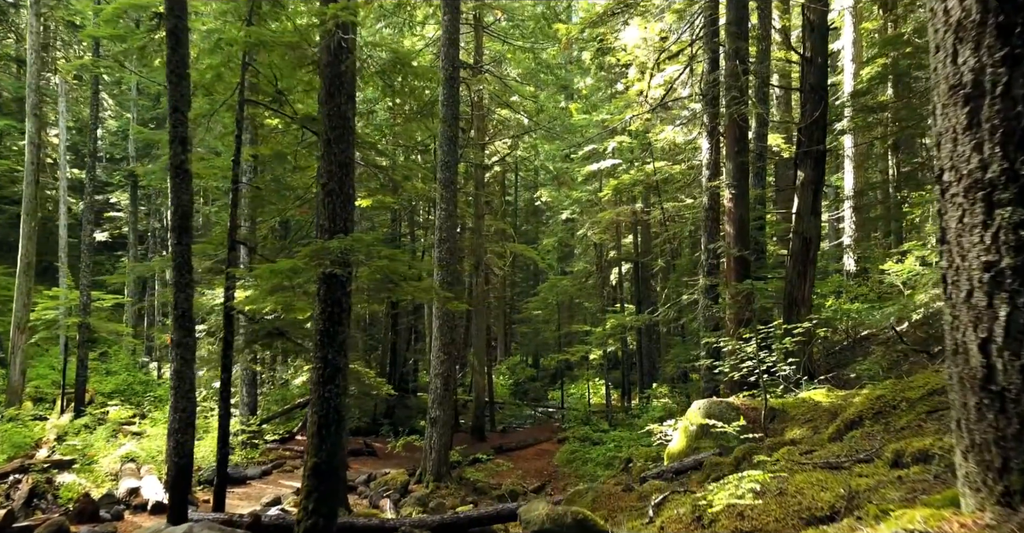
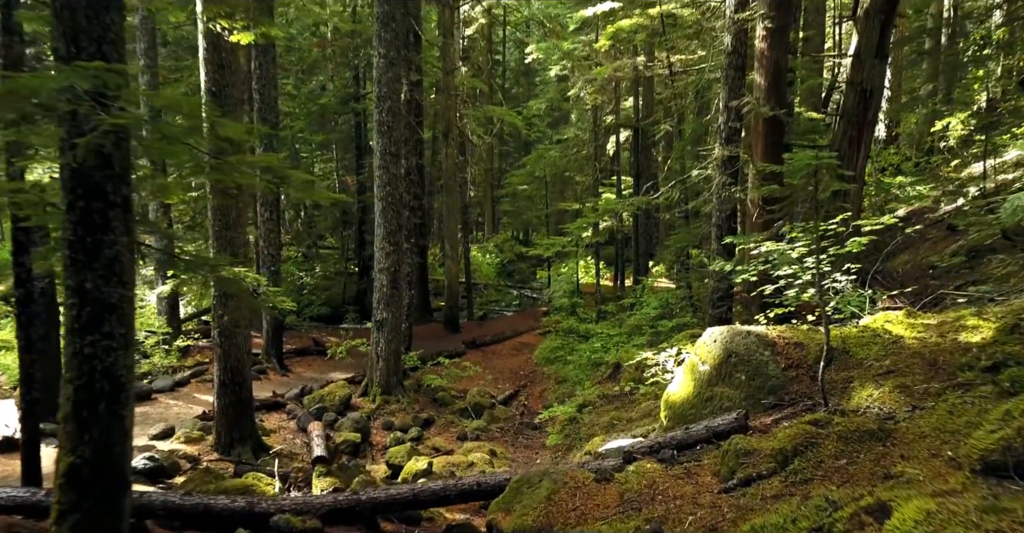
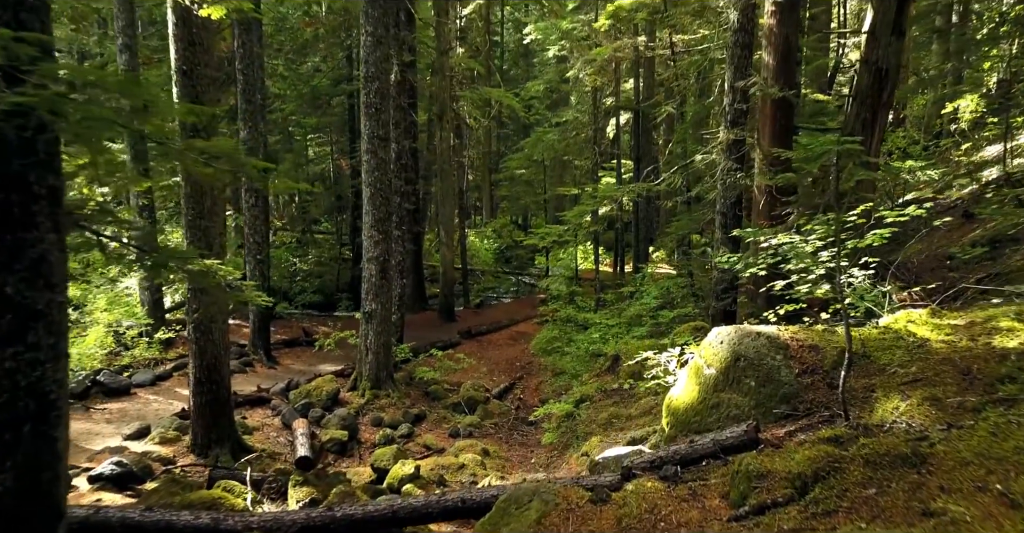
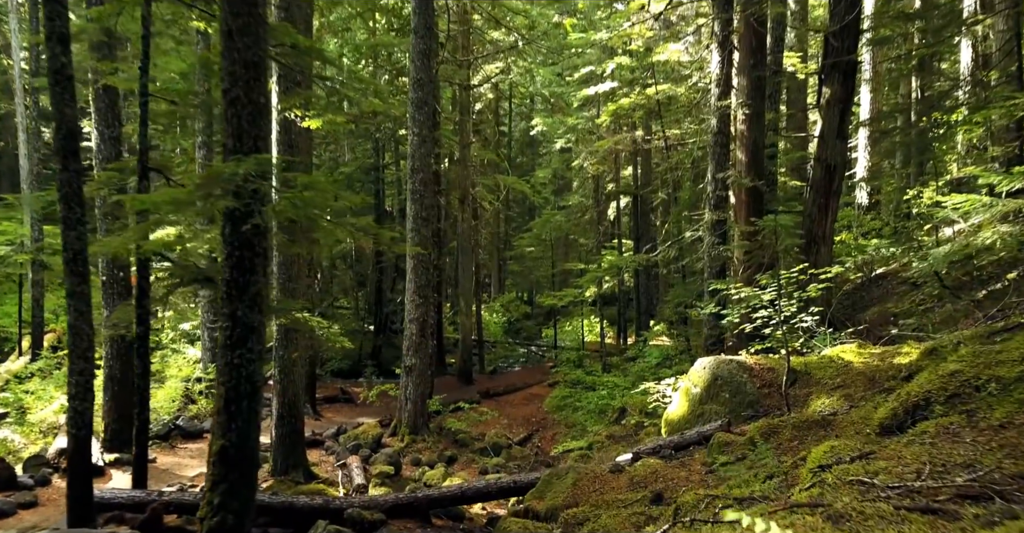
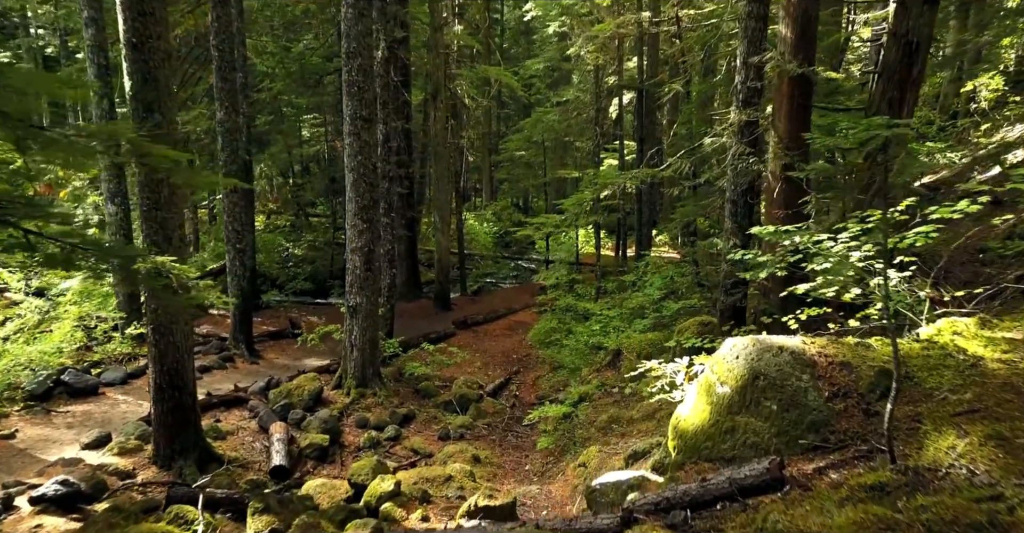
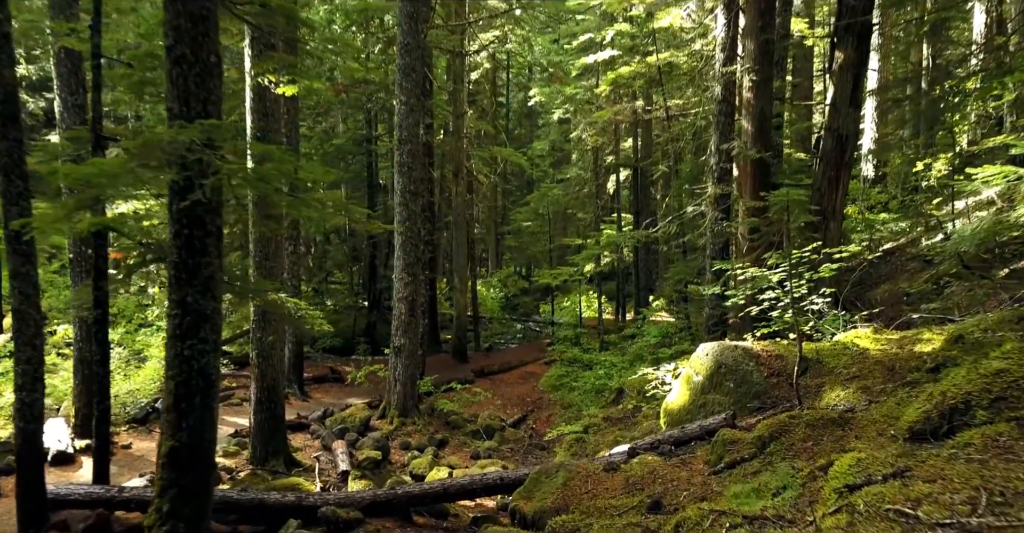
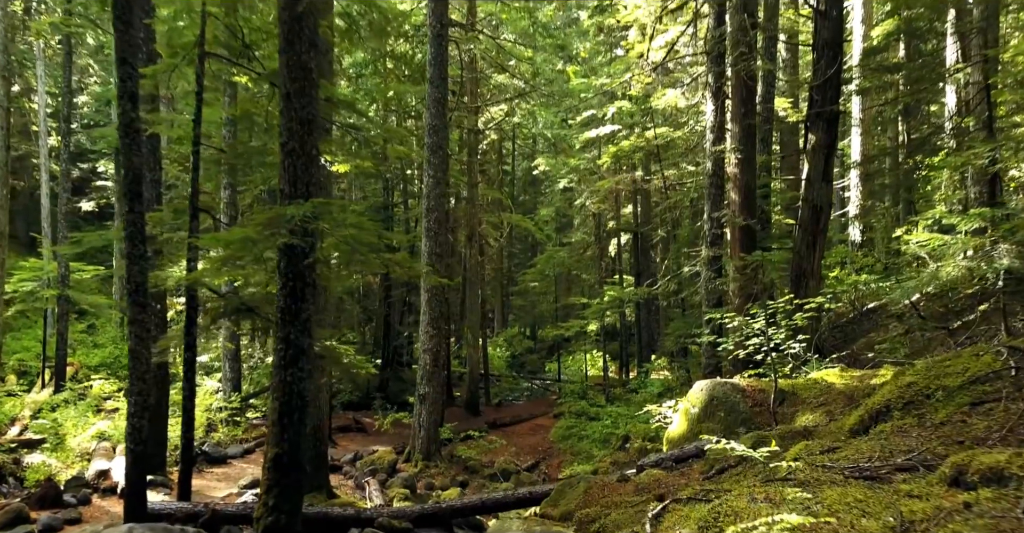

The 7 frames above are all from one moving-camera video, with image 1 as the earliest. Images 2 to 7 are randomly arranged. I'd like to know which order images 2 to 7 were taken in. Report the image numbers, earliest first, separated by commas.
7, 4, 6, 2, 3, 5
